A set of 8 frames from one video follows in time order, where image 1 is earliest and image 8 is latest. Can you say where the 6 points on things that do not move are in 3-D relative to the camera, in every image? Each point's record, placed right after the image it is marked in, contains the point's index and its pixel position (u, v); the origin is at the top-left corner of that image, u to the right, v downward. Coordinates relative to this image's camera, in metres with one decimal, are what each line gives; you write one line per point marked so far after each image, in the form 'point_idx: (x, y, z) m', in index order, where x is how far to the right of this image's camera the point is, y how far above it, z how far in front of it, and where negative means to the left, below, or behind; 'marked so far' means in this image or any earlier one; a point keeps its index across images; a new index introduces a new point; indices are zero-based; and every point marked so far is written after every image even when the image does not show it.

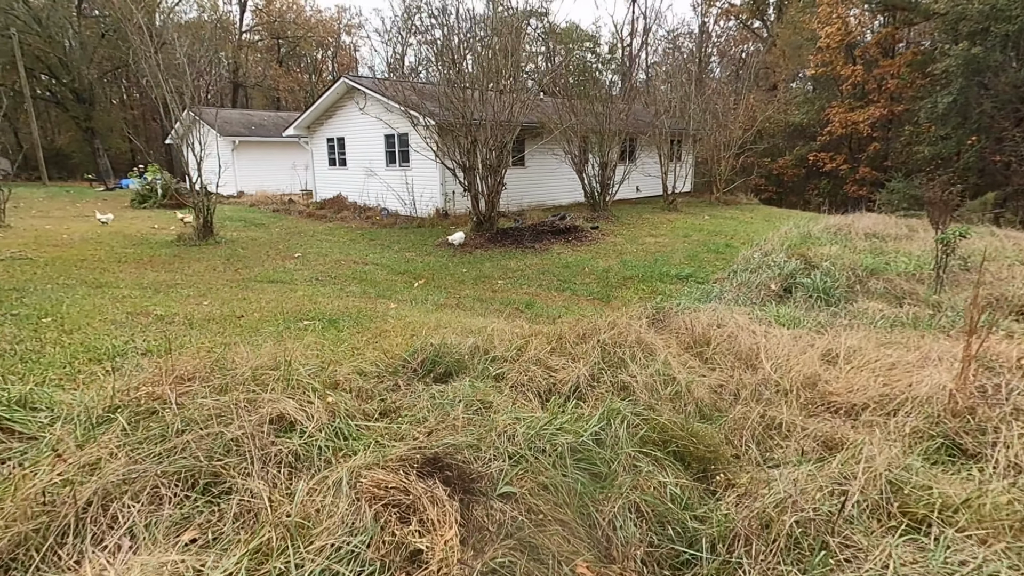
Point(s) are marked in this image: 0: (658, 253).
0: (+2.3, +0.5, +8.3) m
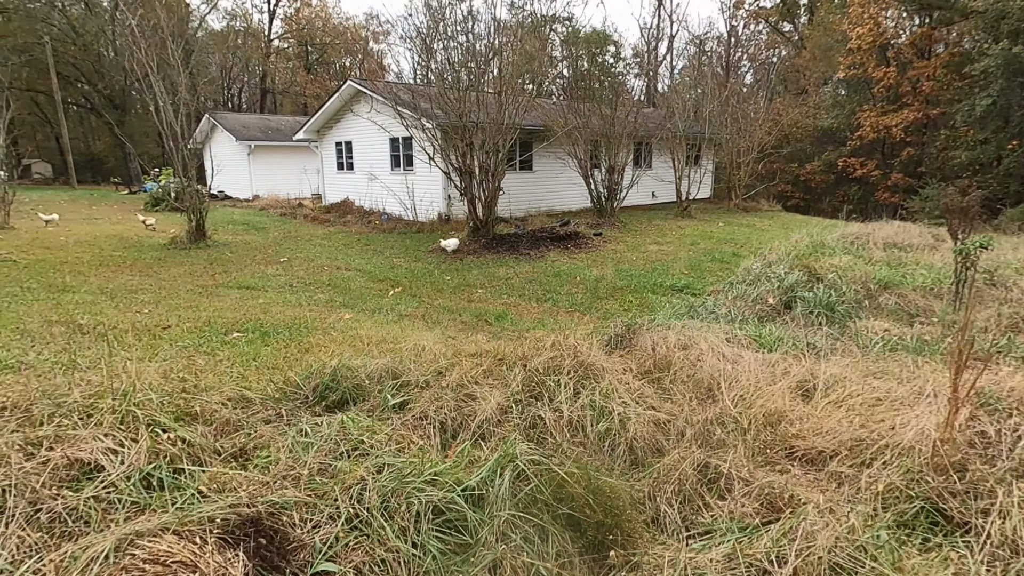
0: (+2.1, +0.4, +7.9) m
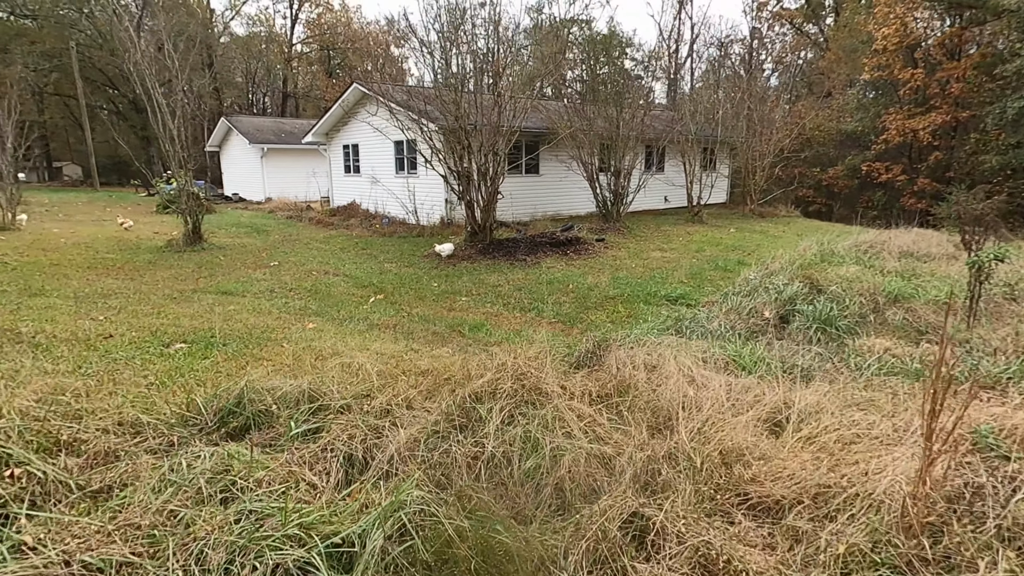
0: (+2.1, +0.3, +7.5) m
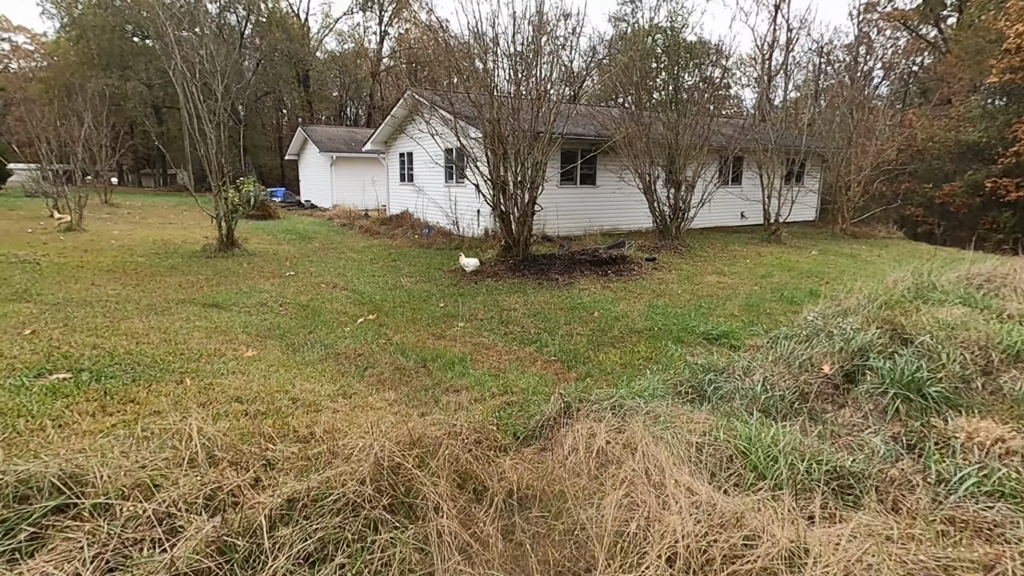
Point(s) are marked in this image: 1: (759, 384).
0: (+2.4, -0.1, +6.4) m
1: (+1.5, -0.6, +3.3) m
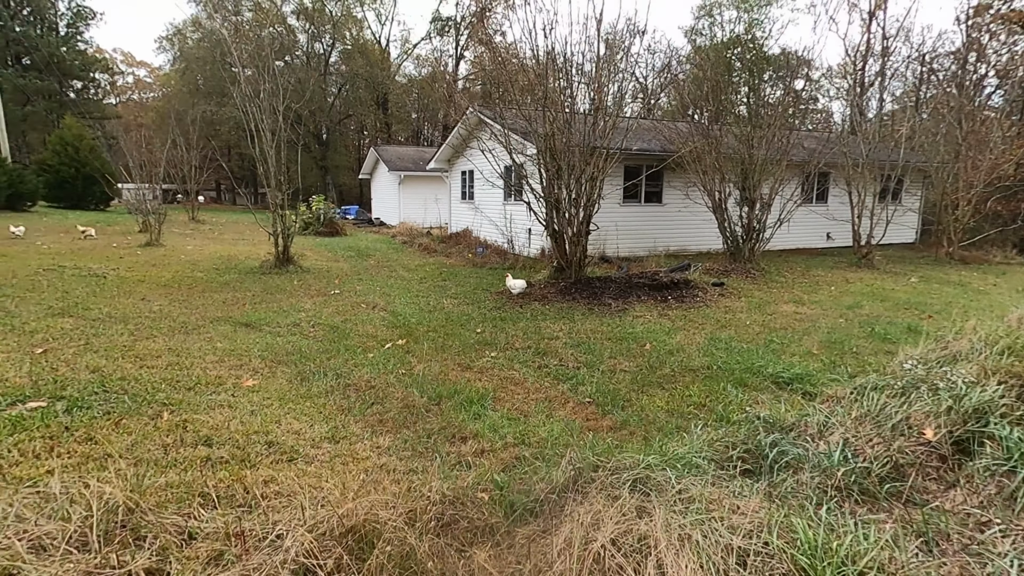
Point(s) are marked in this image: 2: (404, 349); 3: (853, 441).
0: (+2.8, -0.4, +5.6) m
1: (+1.6, -0.8, +2.6) m
2: (-0.9, -0.5, +4.6) m
3: (+1.8, -0.8, +2.8) m
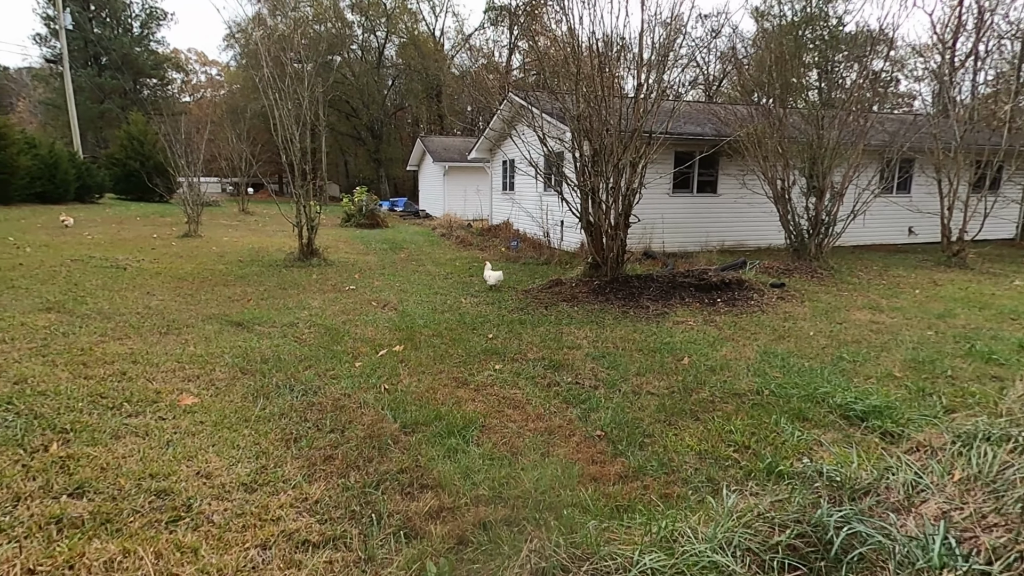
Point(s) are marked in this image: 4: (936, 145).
0: (+3.0, -0.5, +4.7) m
1: (+1.4, -0.8, +1.8) m
2: (-0.9, -0.5, +4.1) m
3: (+1.6, -0.8, +2.0) m
4: (+7.6, +2.5, +9.7) m
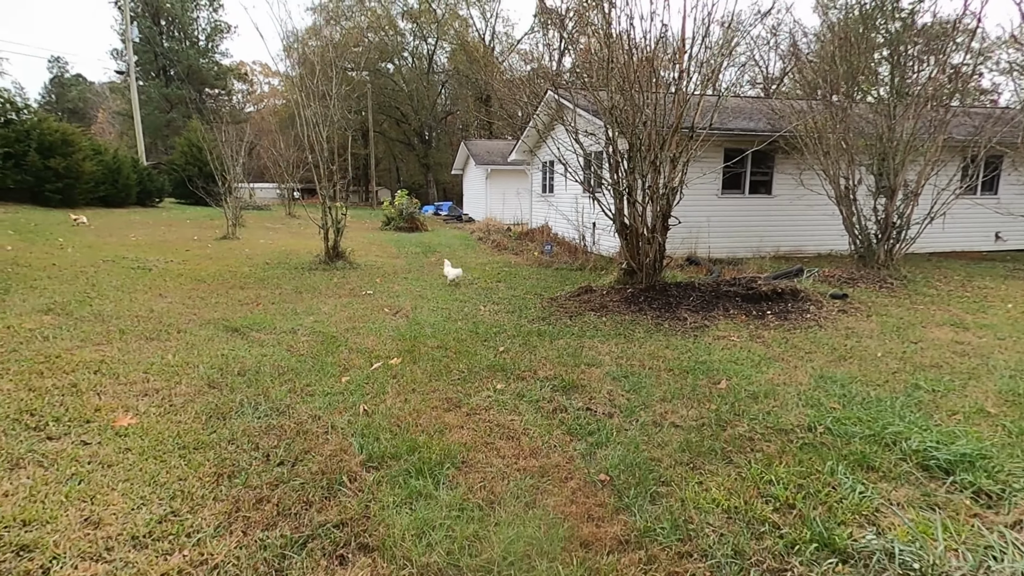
0: (+3.1, -0.6, +3.9) m
1: (+1.2, -0.9, +1.2) m
2: (-0.8, -0.6, +3.6) m
3: (+1.5, -0.9, +1.4) m
4: (+8.1, +2.3, +8.5) m
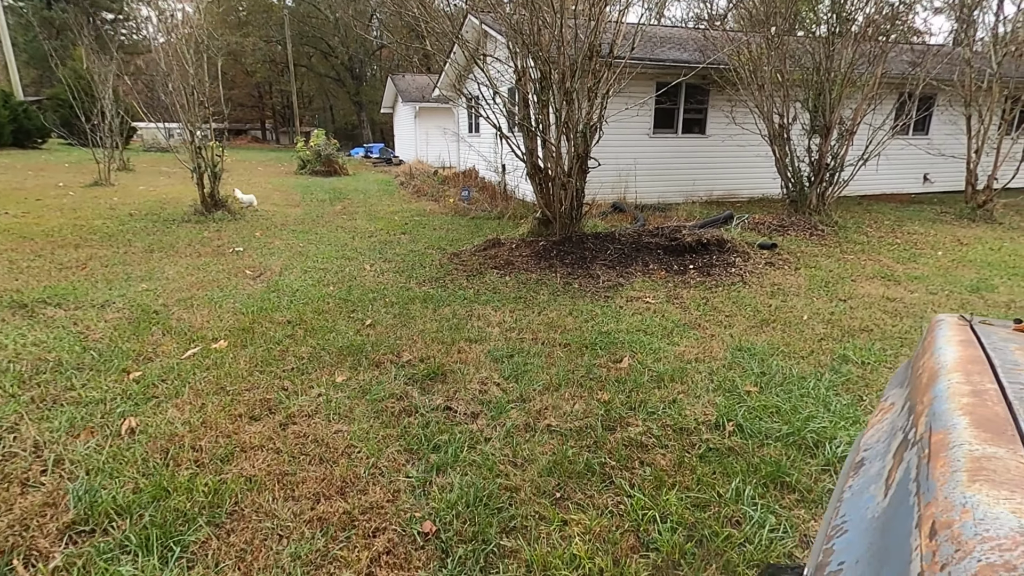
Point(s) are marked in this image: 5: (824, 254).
0: (+2.2, -0.3, +3.4) m
1: (+0.7, -0.9, +0.6) m
2: (-1.6, -0.4, +2.8) m
3: (+0.9, -0.9, +0.8) m
4: (+6.8, +3.2, +8.2) m
5: (+3.1, +0.4, +5.4) m
